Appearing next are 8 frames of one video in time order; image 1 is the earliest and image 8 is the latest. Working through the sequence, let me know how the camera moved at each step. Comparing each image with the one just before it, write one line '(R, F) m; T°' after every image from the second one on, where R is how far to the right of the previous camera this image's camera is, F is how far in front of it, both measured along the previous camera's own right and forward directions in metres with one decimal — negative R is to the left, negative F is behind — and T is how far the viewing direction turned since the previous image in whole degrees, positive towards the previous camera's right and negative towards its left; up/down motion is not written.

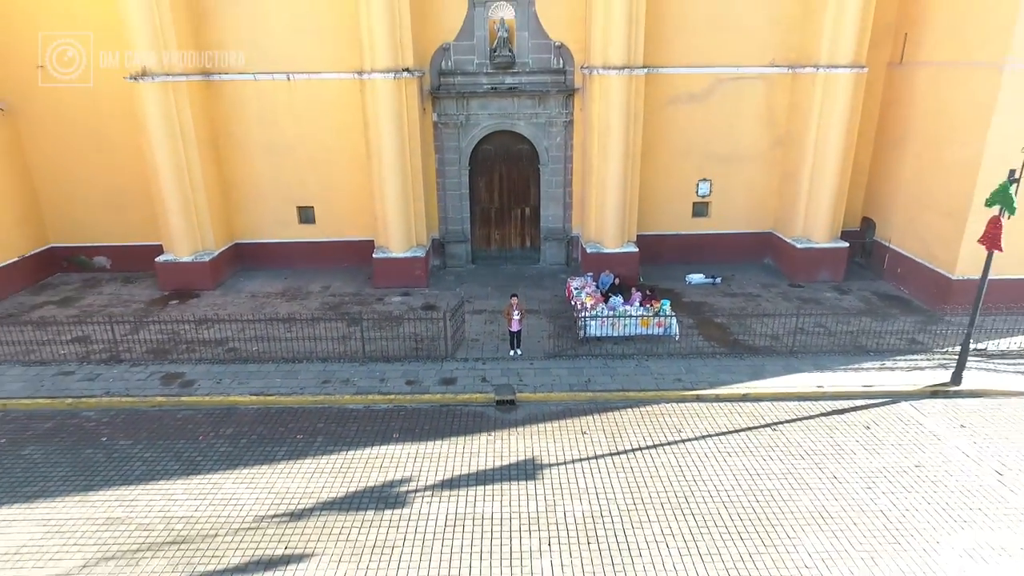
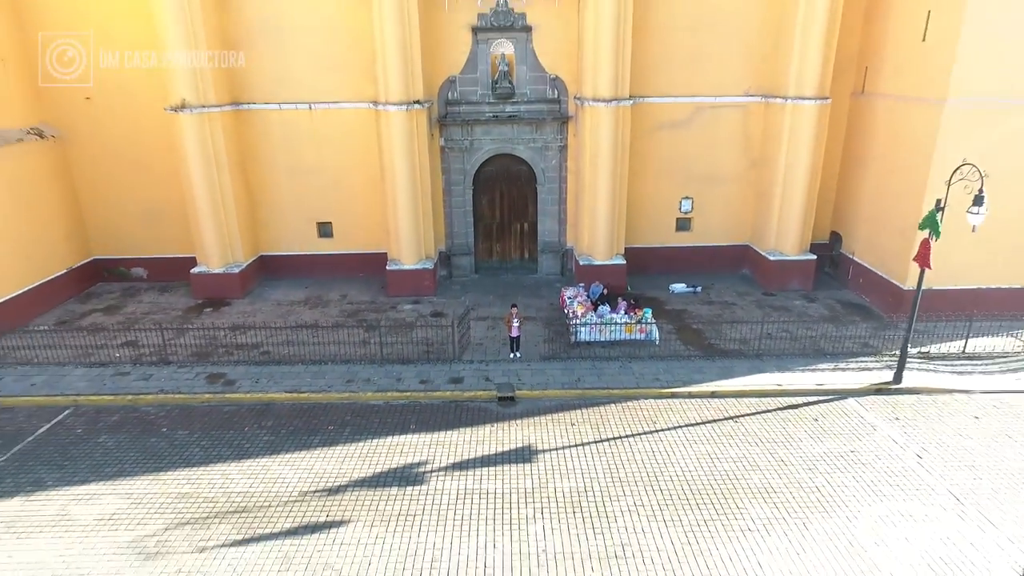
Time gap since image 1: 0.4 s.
(0.0, -1.5) m; 0°
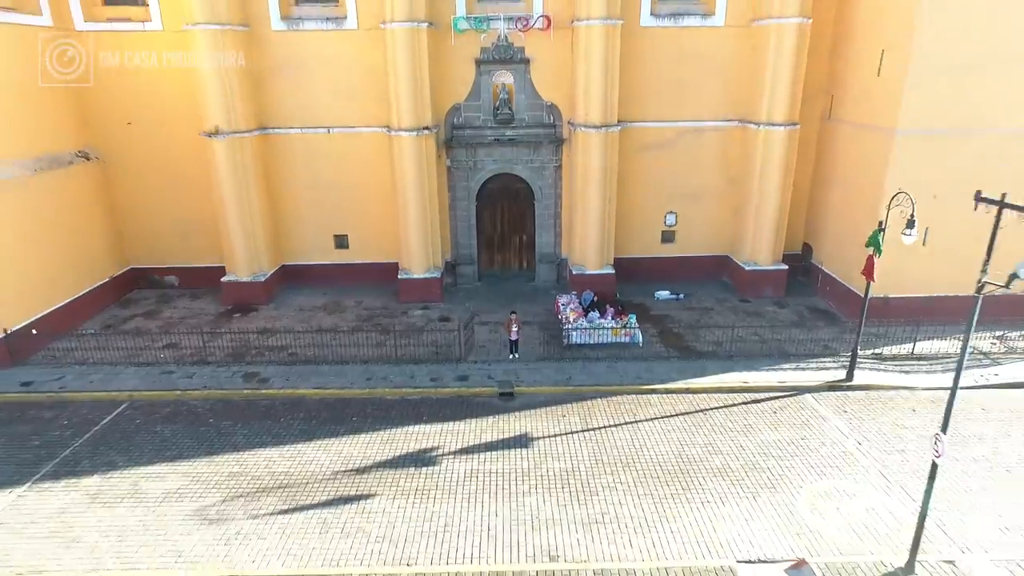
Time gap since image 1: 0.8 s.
(0.0, -1.6) m; 0°
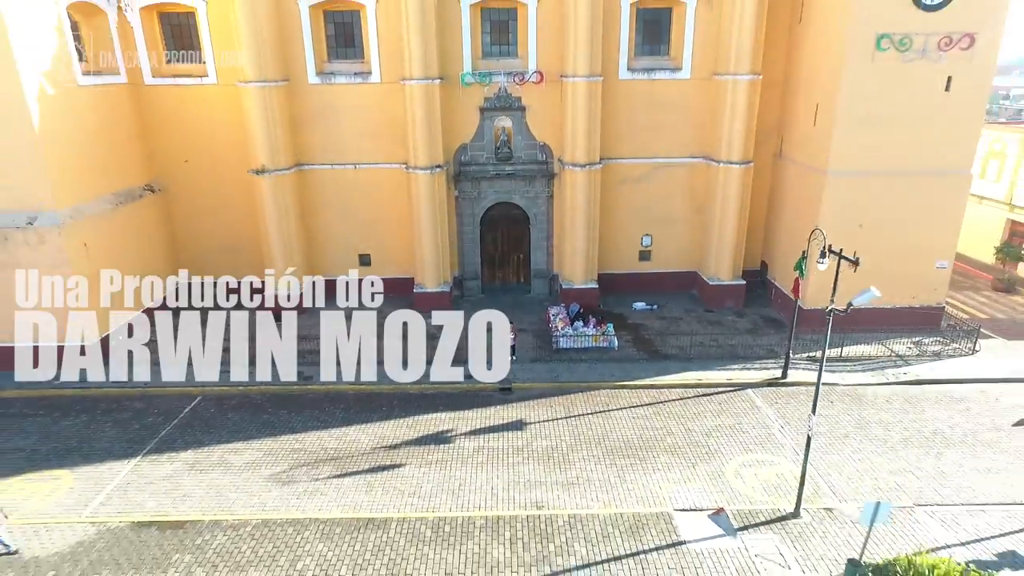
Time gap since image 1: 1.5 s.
(+0.1, -3.0) m; 0°
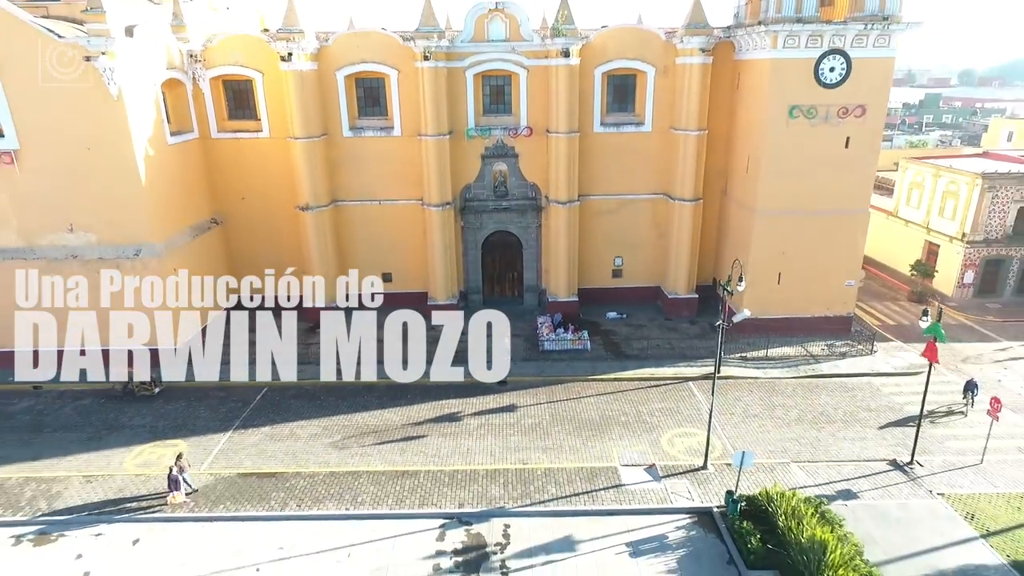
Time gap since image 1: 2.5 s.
(+0.2, -4.6) m; 0°
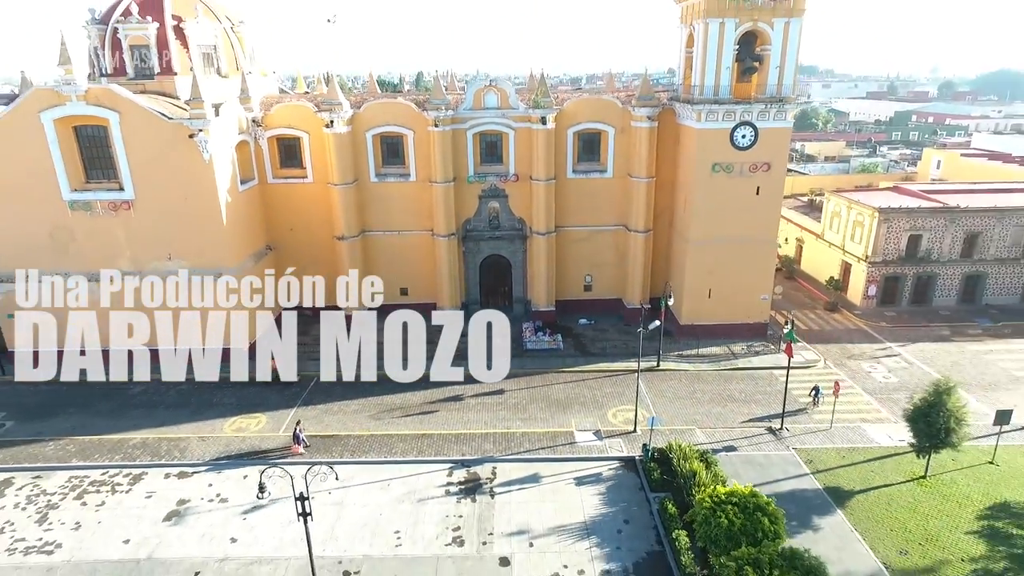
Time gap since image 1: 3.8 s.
(+0.4, -6.5) m; 0°
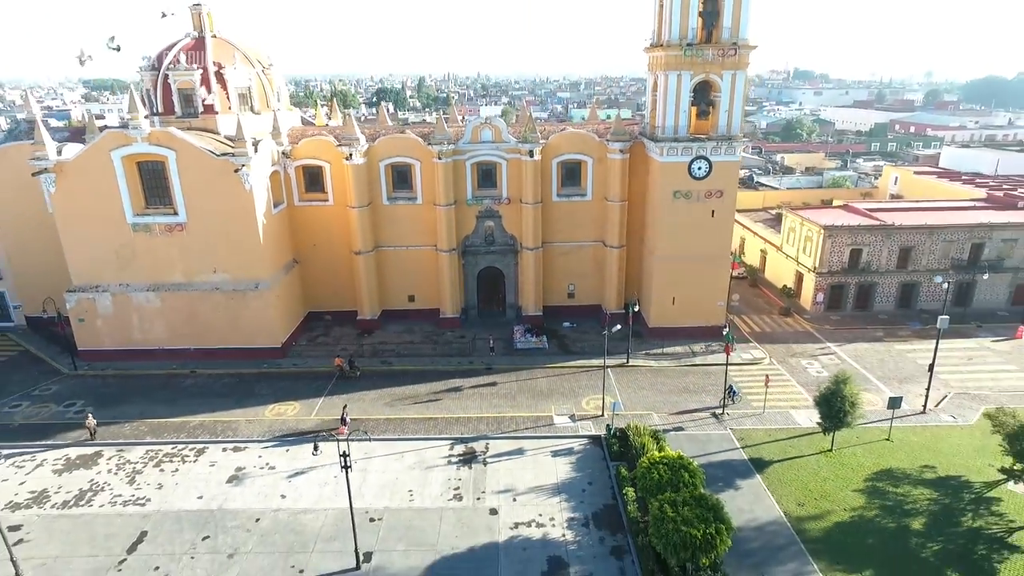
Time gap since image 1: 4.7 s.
(+0.4, -4.8) m; 0°
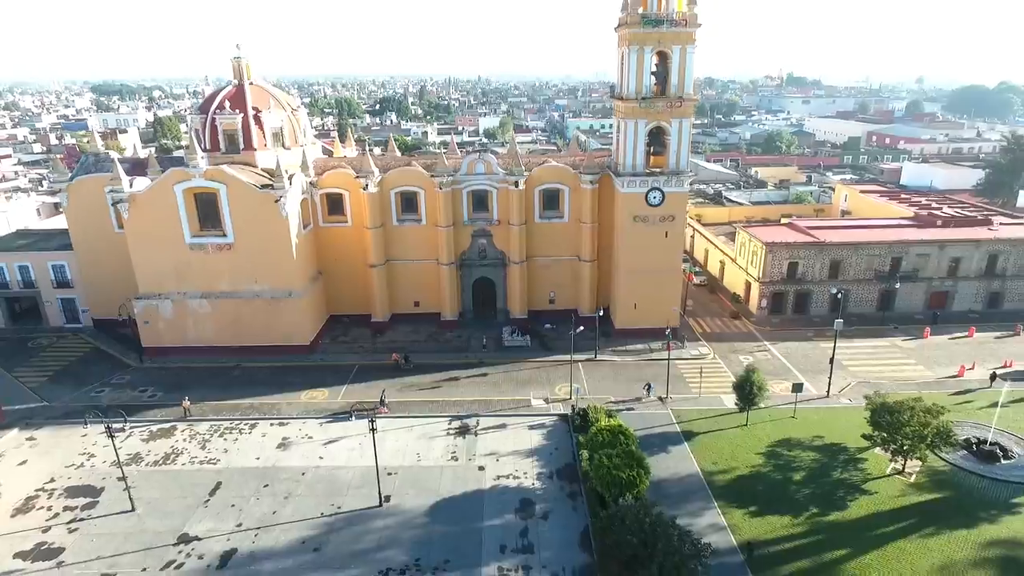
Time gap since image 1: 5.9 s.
(+0.6, -6.7) m; 0°
